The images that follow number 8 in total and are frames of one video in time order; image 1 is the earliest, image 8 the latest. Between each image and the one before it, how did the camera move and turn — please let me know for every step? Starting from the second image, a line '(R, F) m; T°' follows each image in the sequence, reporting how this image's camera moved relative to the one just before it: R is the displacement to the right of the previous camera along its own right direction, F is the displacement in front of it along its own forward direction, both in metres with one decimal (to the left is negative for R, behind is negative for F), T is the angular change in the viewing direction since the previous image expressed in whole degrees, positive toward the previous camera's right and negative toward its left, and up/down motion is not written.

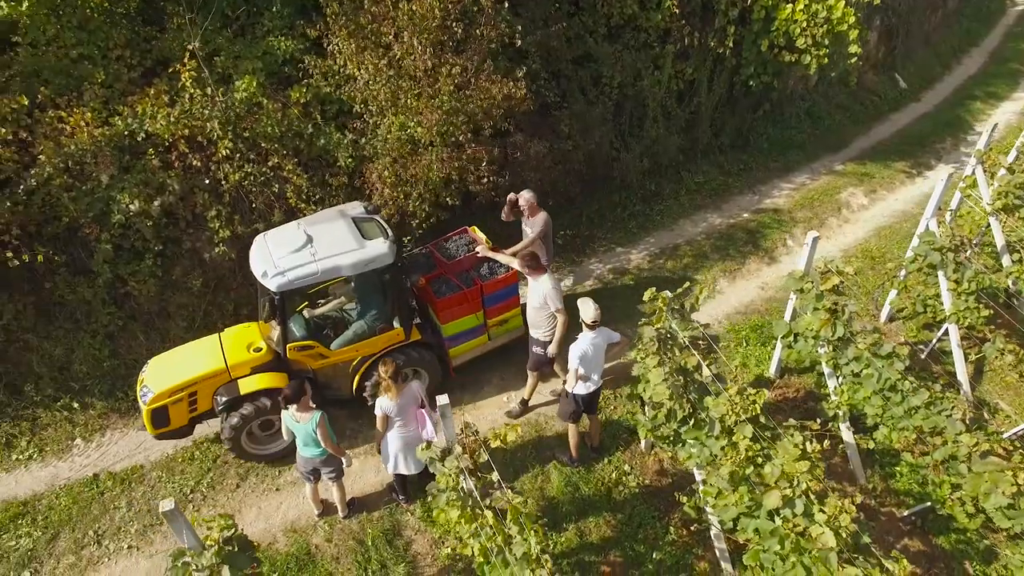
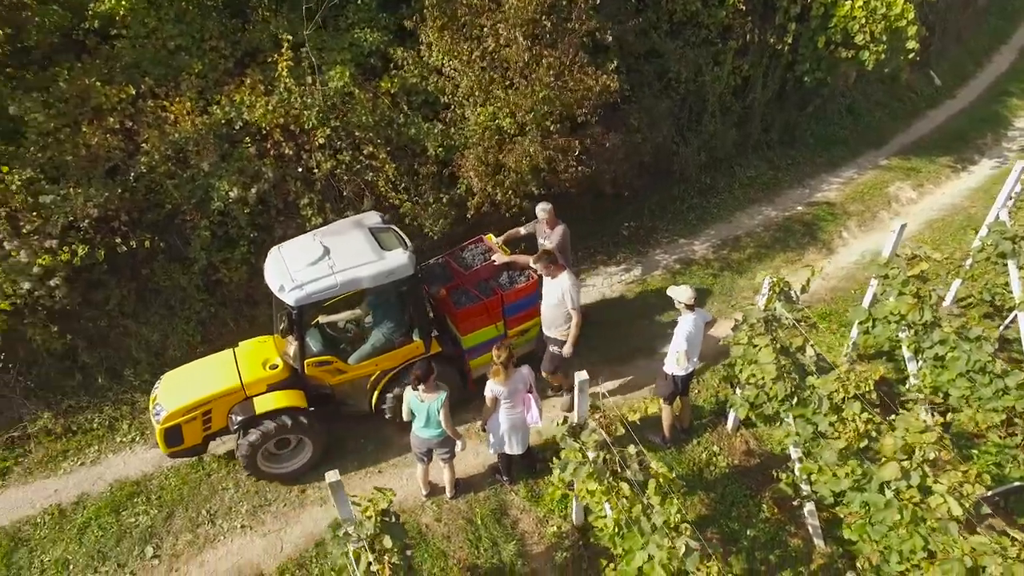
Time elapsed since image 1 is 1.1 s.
(-0.9, -0.2) m; +1°
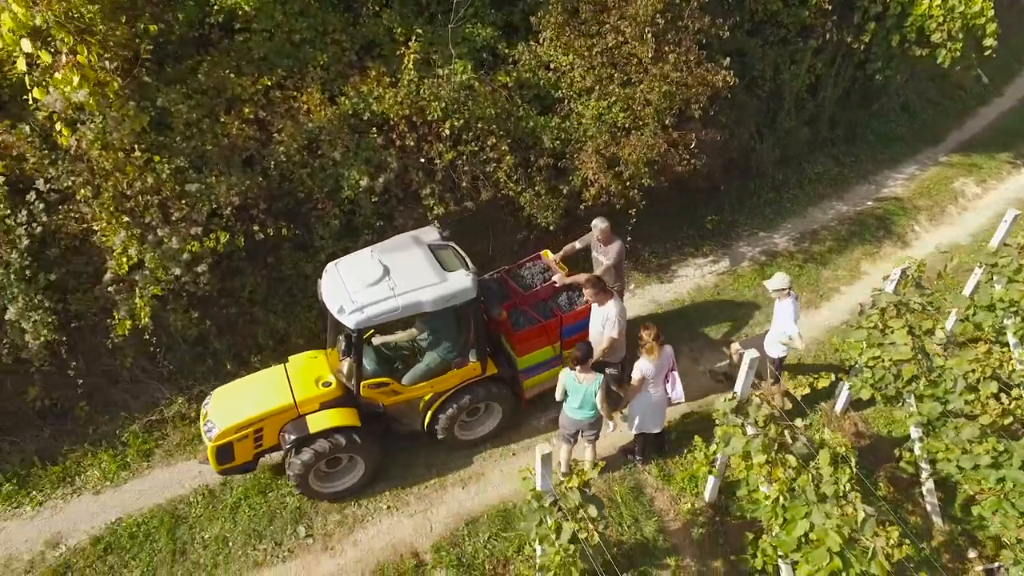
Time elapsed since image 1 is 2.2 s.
(-1.2, -0.2) m; +1°
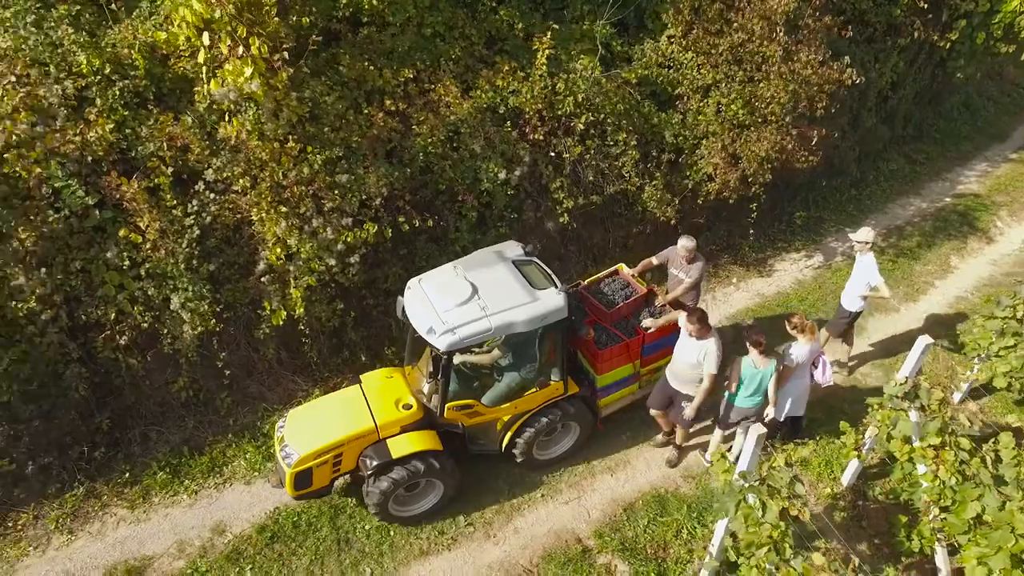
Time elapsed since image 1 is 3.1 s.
(-1.3, -0.1) m; +1°
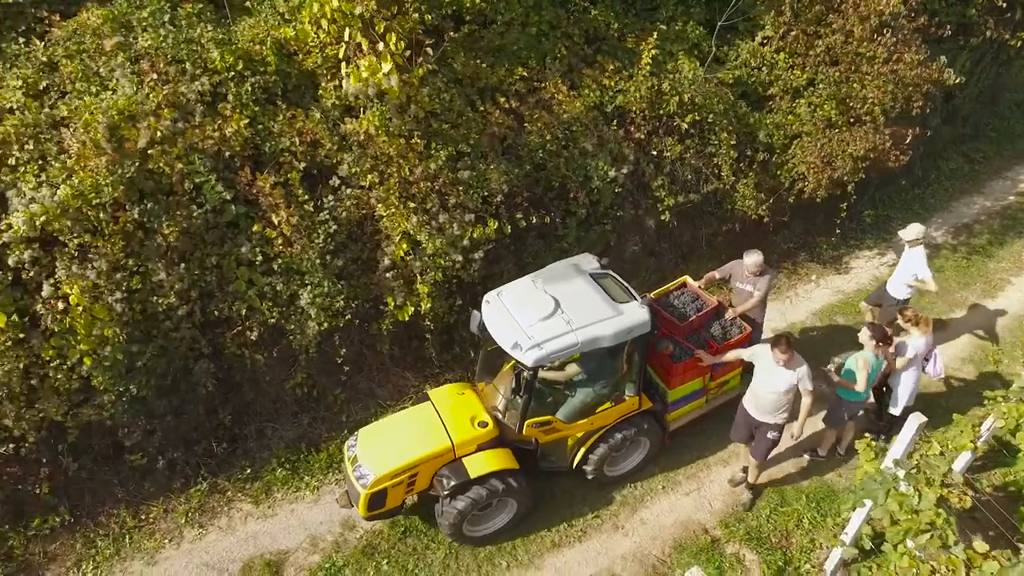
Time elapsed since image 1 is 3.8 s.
(-1.0, 0.0) m; +1°
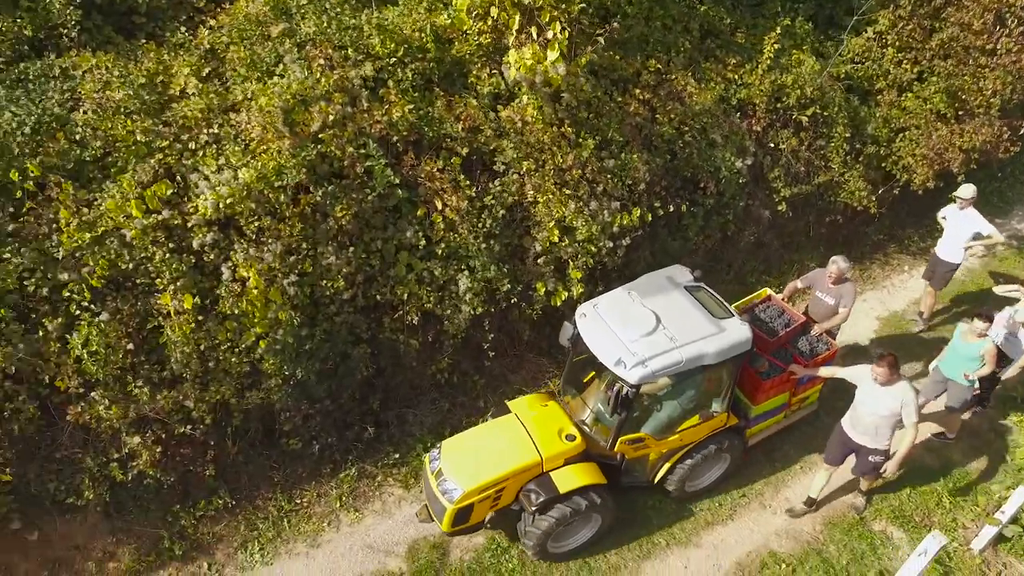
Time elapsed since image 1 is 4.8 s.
(-1.2, -0.1) m; +1°
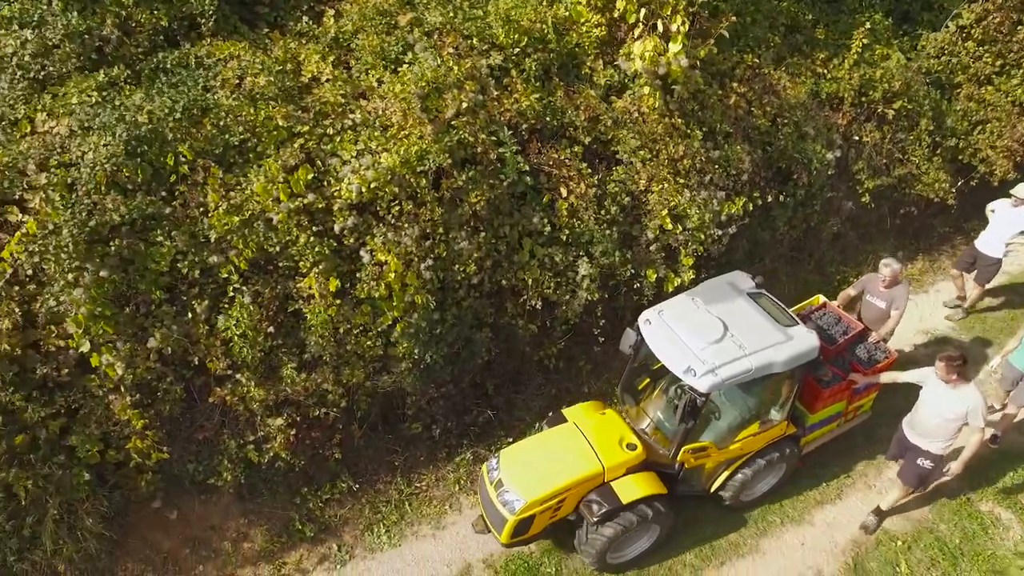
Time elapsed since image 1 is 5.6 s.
(-0.9, -0.1) m; +1°
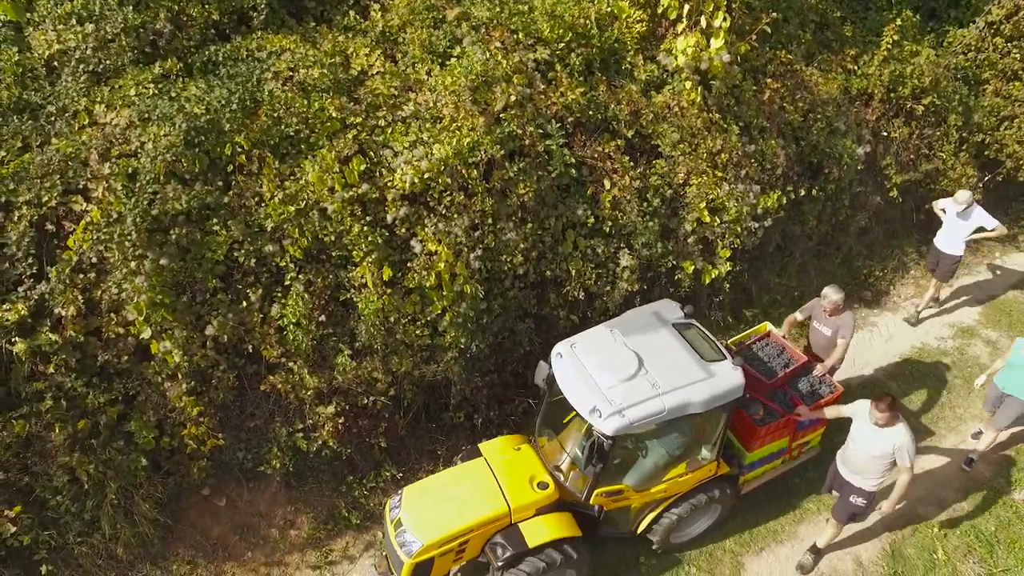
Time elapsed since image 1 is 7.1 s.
(-0.3, -0.1) m; 0°
